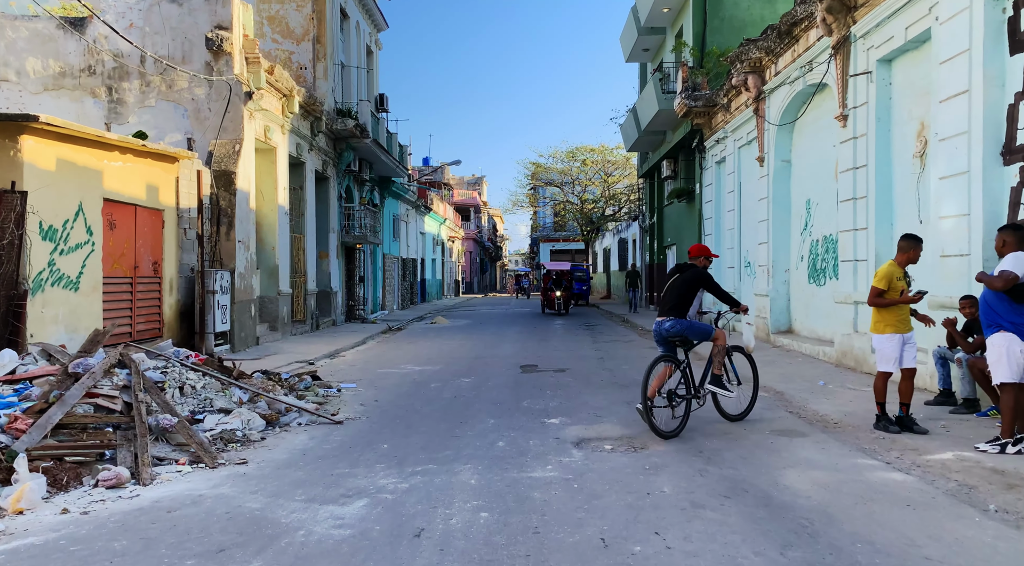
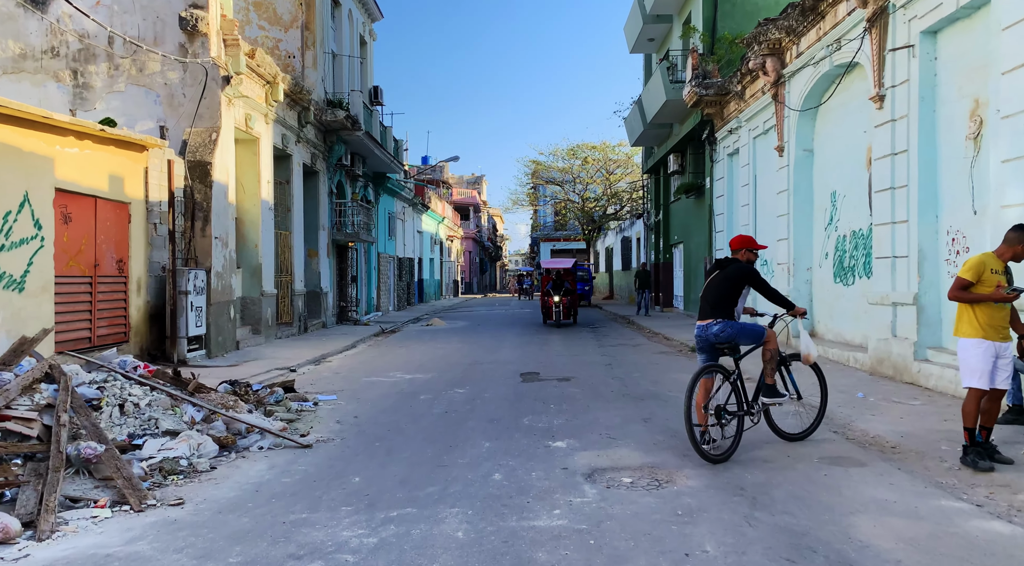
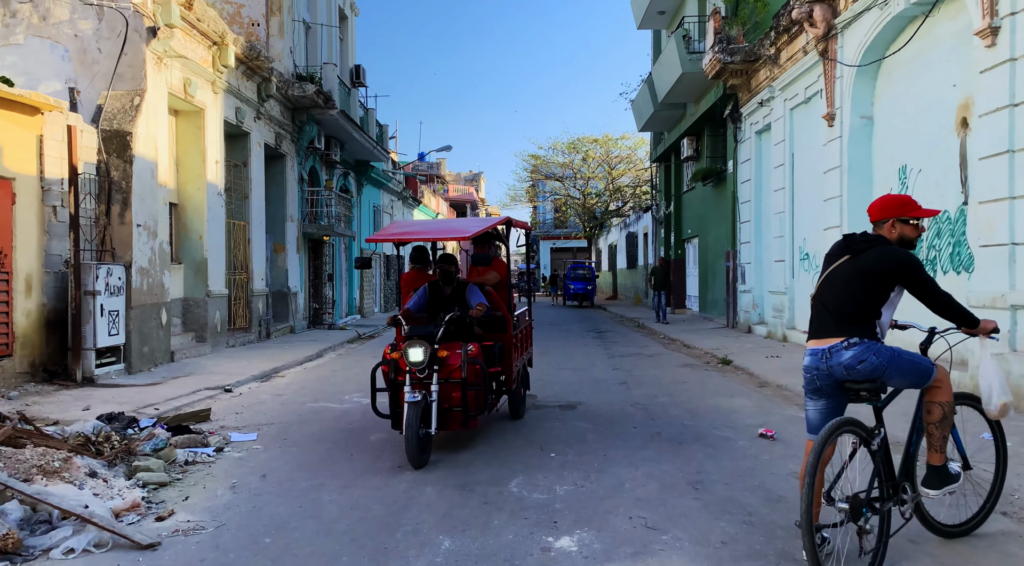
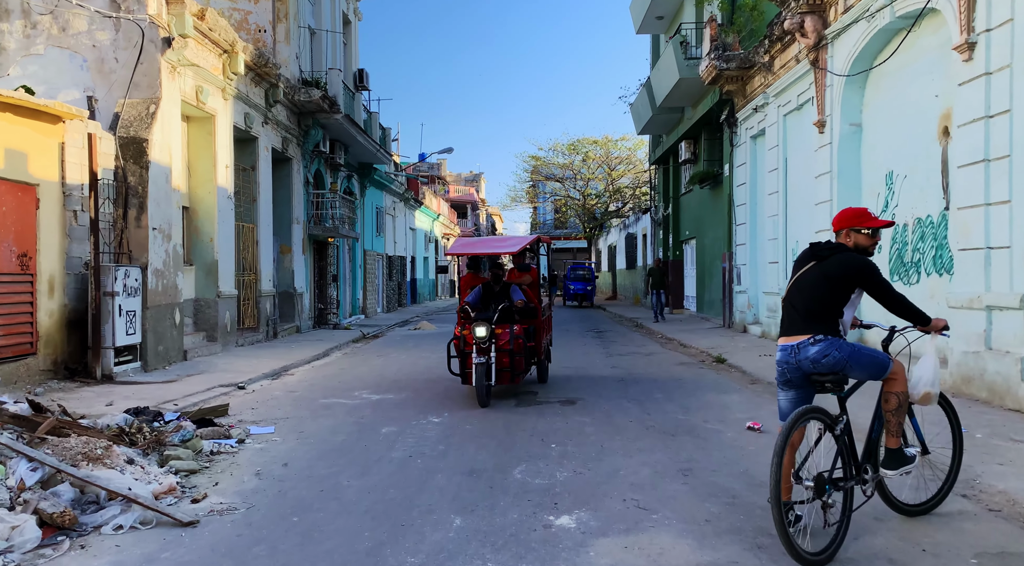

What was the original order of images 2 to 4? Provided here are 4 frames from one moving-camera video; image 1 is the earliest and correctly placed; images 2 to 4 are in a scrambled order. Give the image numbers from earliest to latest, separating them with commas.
2, 4, 3
